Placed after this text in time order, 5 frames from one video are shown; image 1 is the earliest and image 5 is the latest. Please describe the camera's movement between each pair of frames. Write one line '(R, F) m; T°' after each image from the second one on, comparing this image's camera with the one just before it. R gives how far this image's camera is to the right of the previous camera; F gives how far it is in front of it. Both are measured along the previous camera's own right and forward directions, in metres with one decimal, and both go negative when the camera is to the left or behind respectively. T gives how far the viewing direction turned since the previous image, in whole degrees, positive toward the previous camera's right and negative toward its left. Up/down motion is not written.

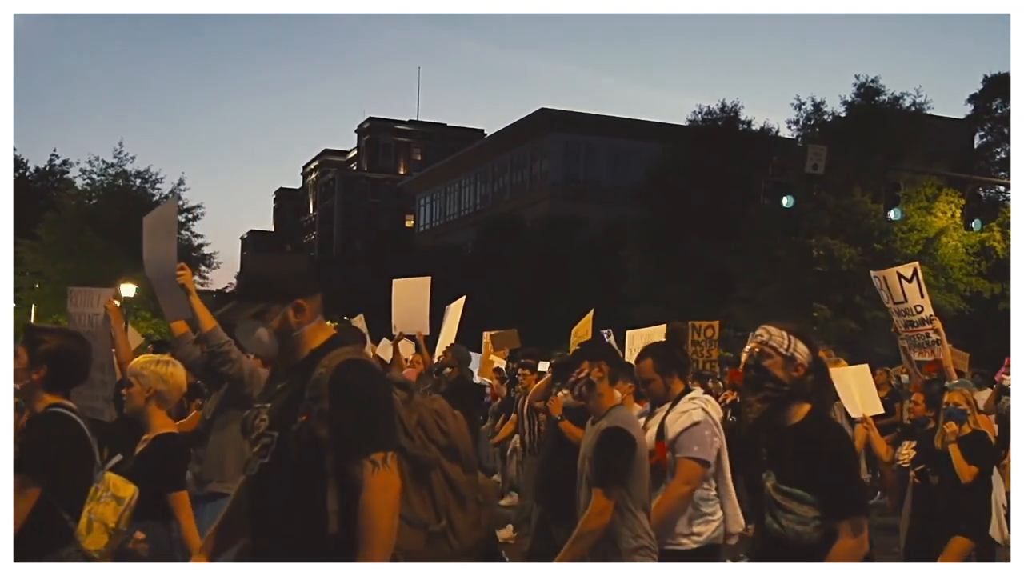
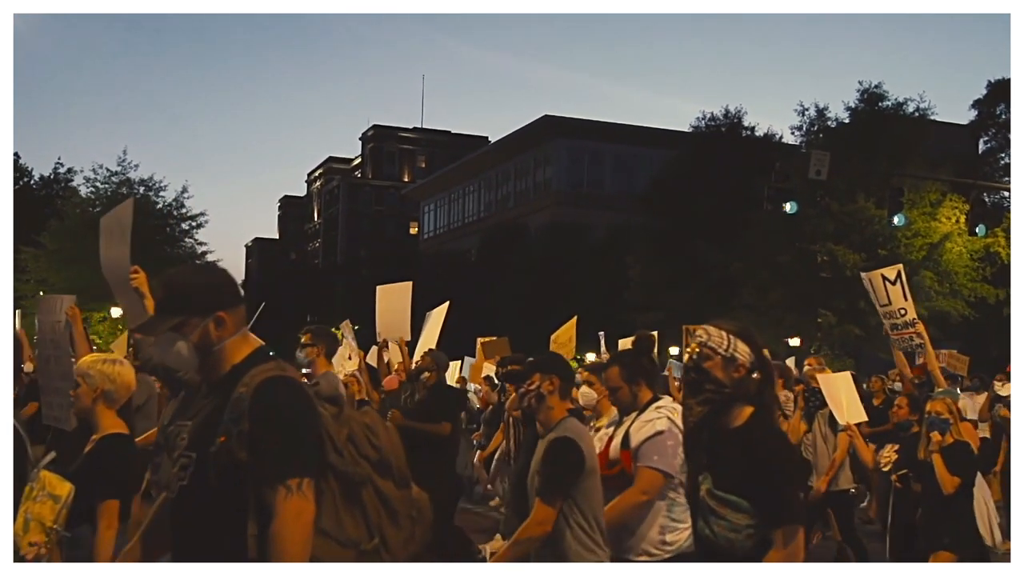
(+0.3, +0.2) m; 0°
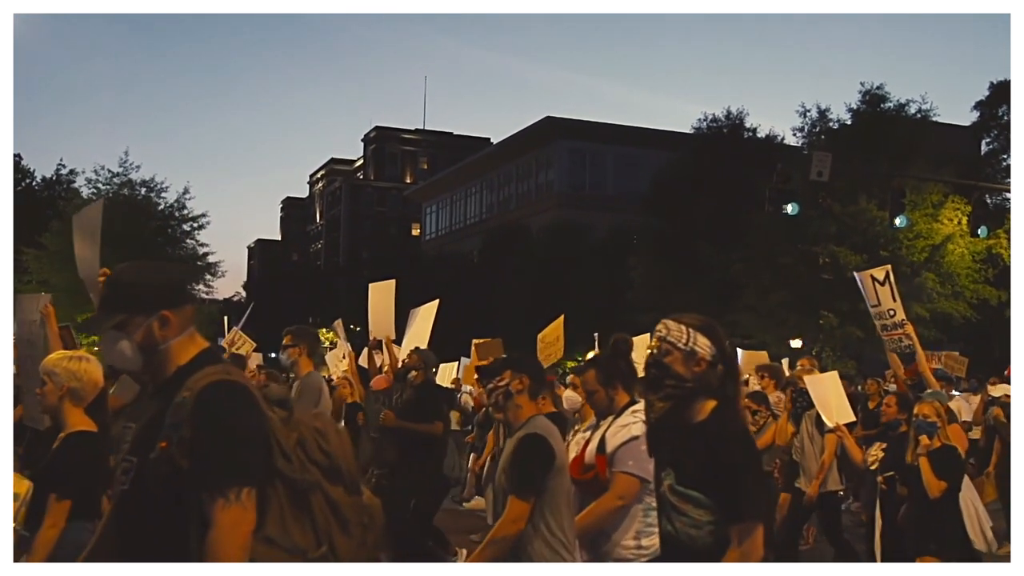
(+0.2, +0.1) m; 0°
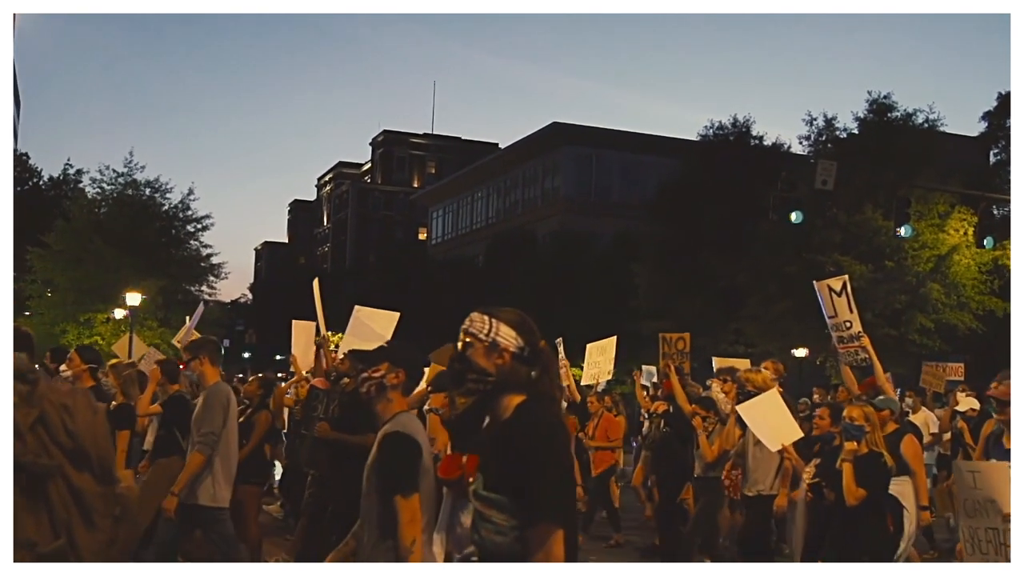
(+0.7, +0.5) m; 0°
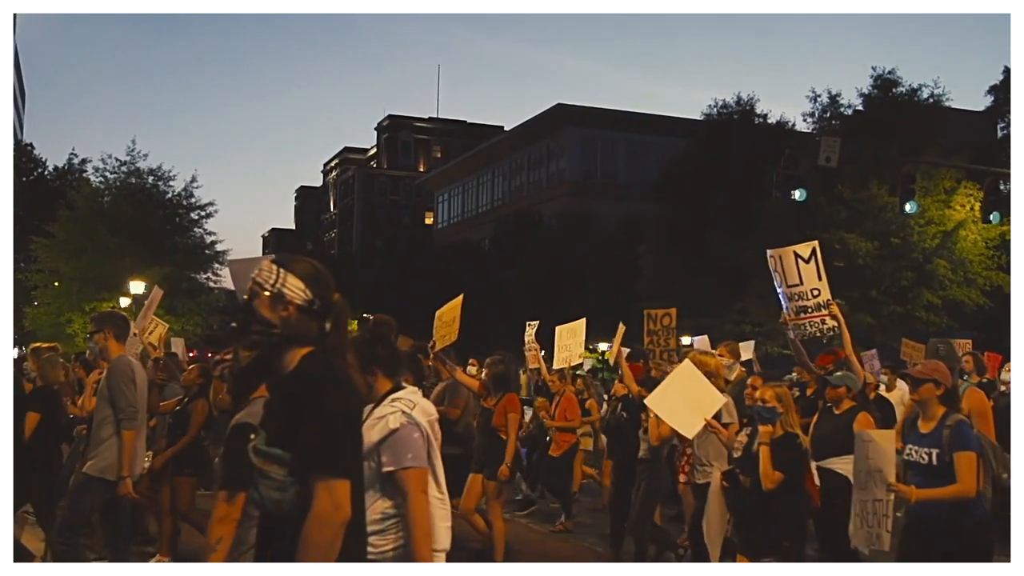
(+0.6, +0.5) m; 0°
